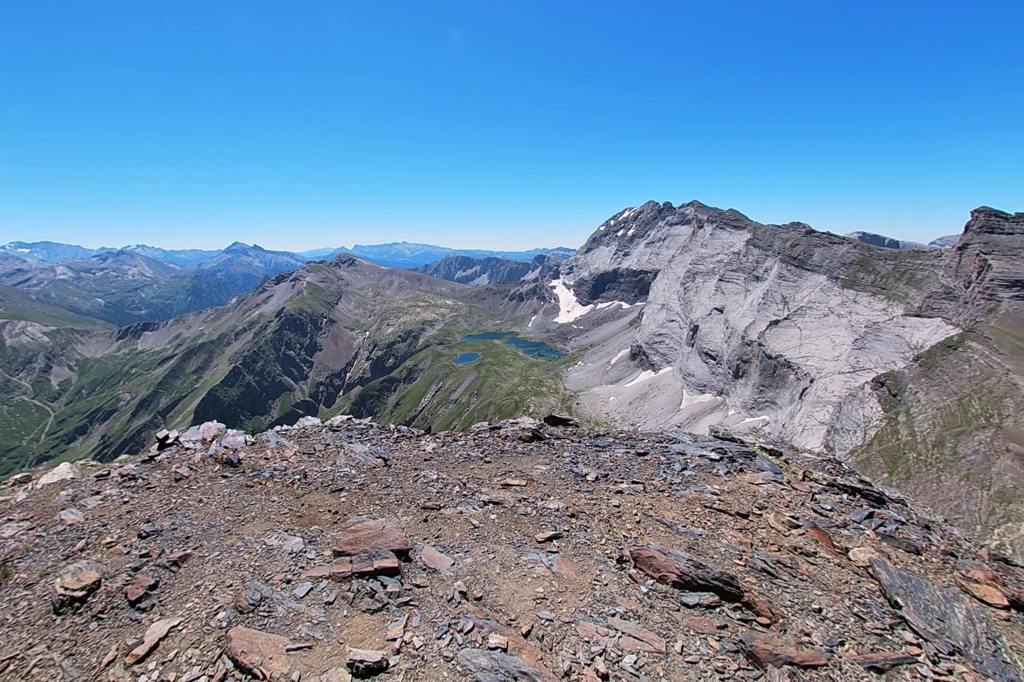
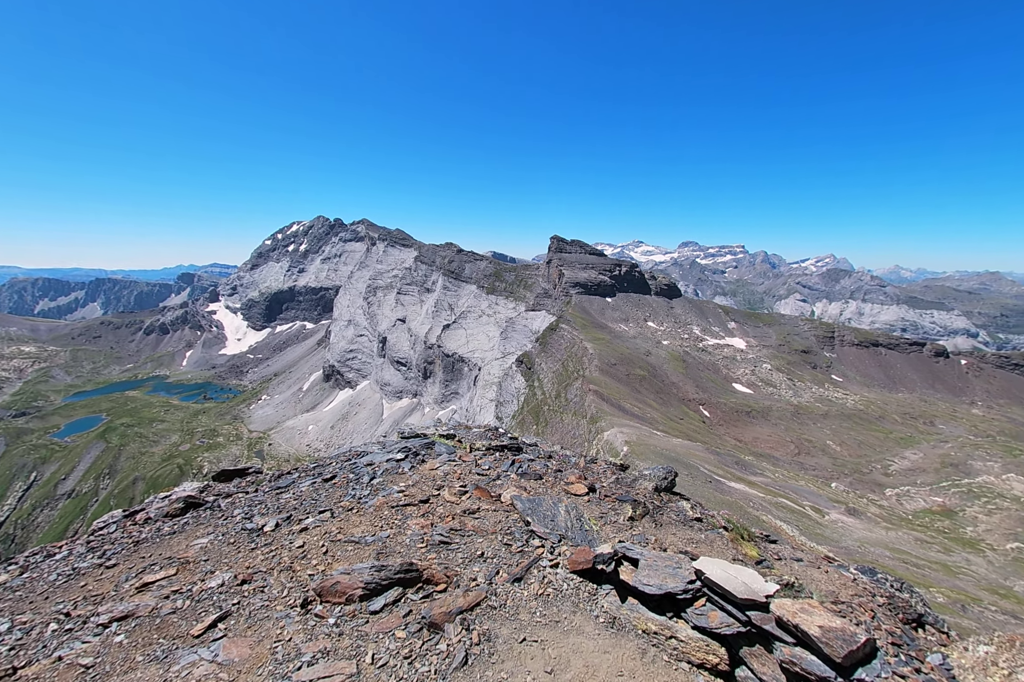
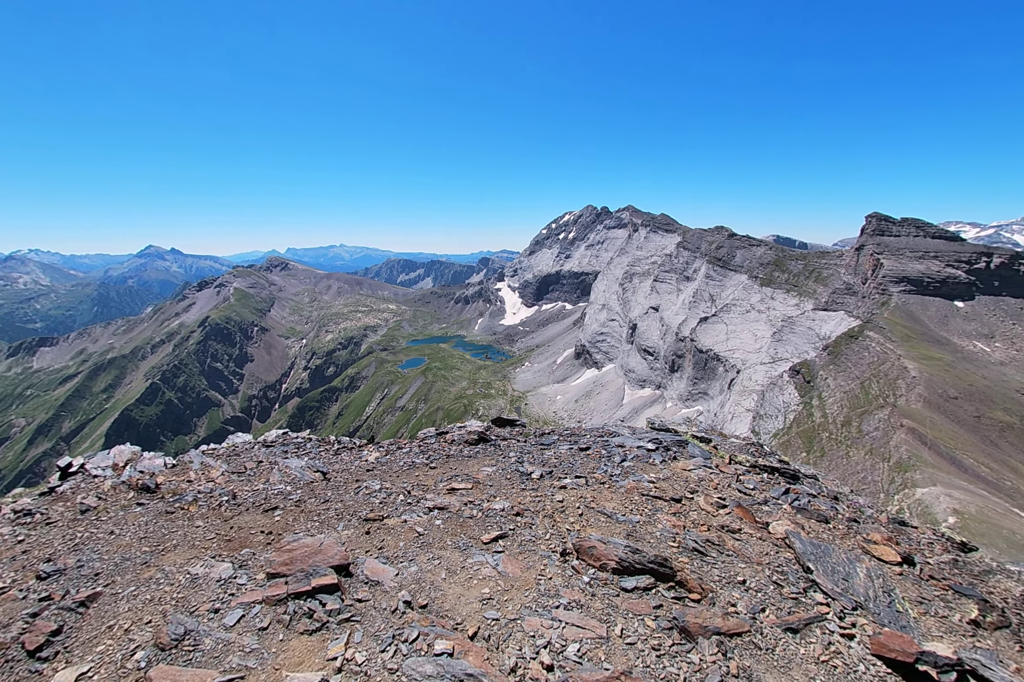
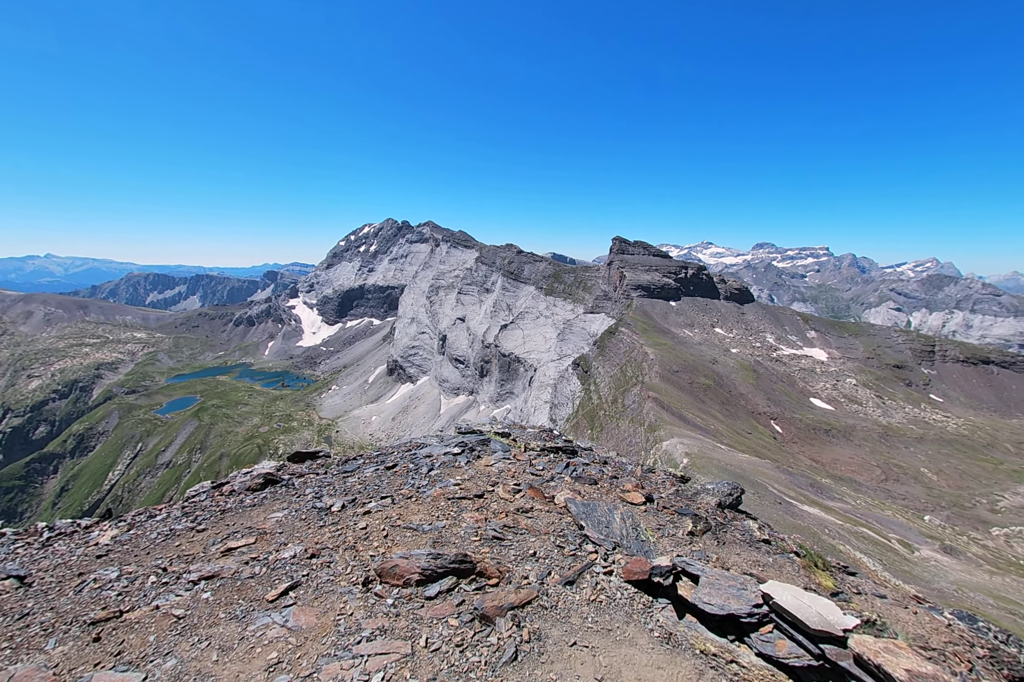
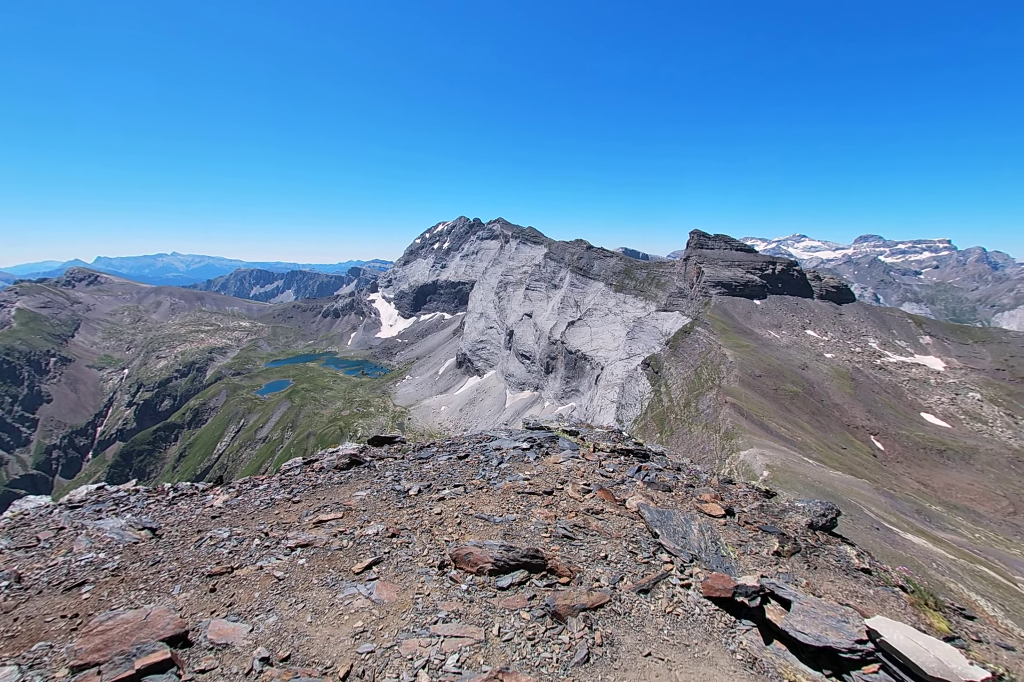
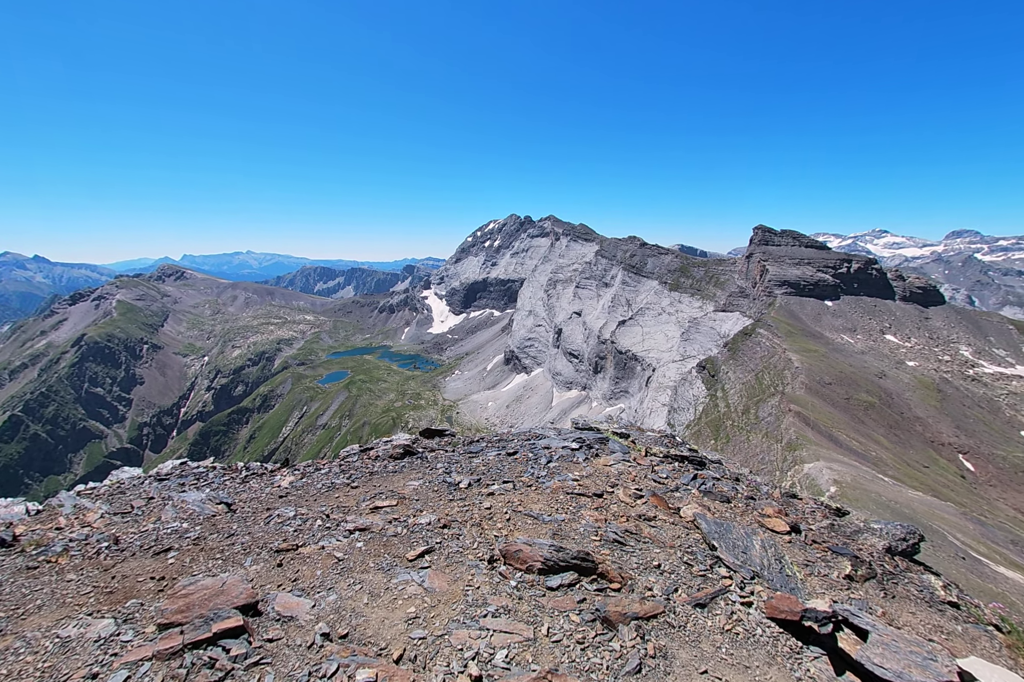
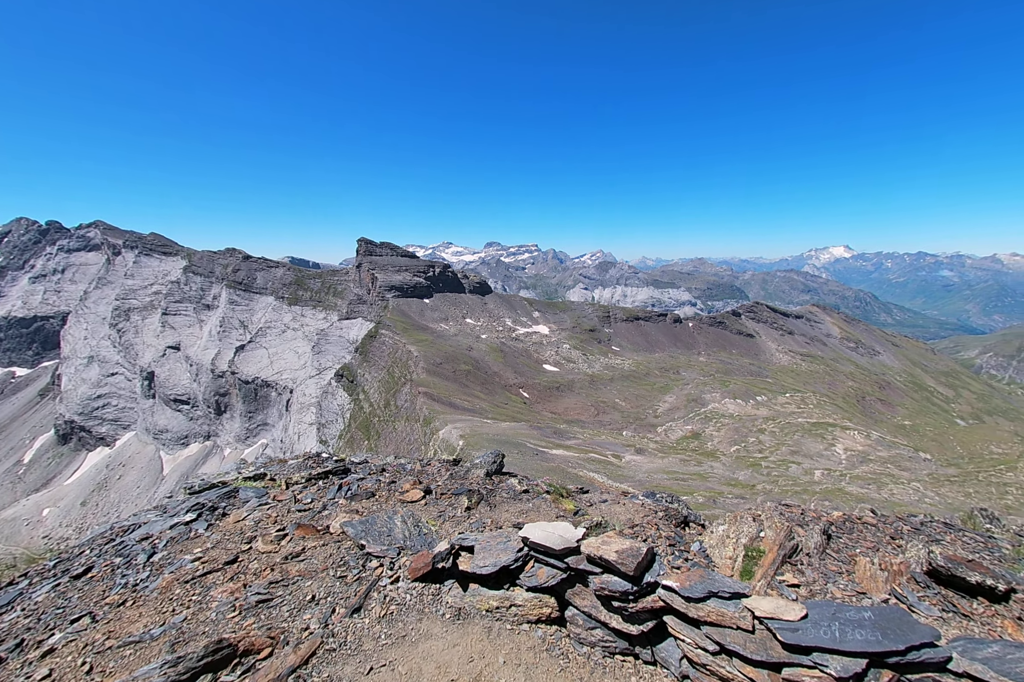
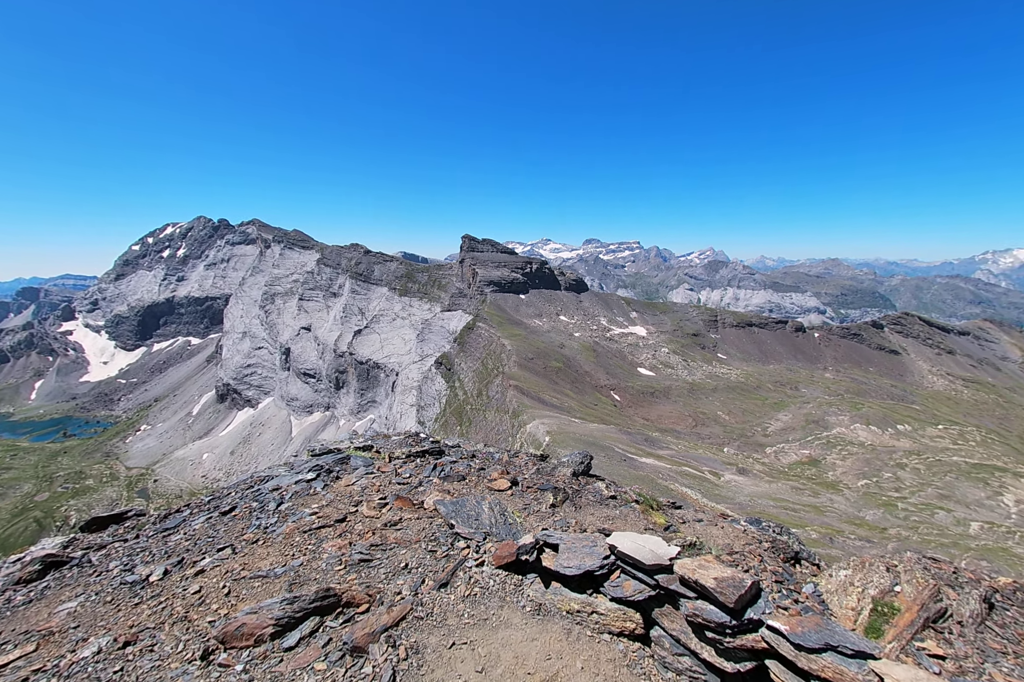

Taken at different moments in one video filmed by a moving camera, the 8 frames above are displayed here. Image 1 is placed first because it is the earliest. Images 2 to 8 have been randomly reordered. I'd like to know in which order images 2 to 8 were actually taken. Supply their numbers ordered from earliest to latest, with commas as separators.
3, 6, 5, 4, 2, 8, 7
